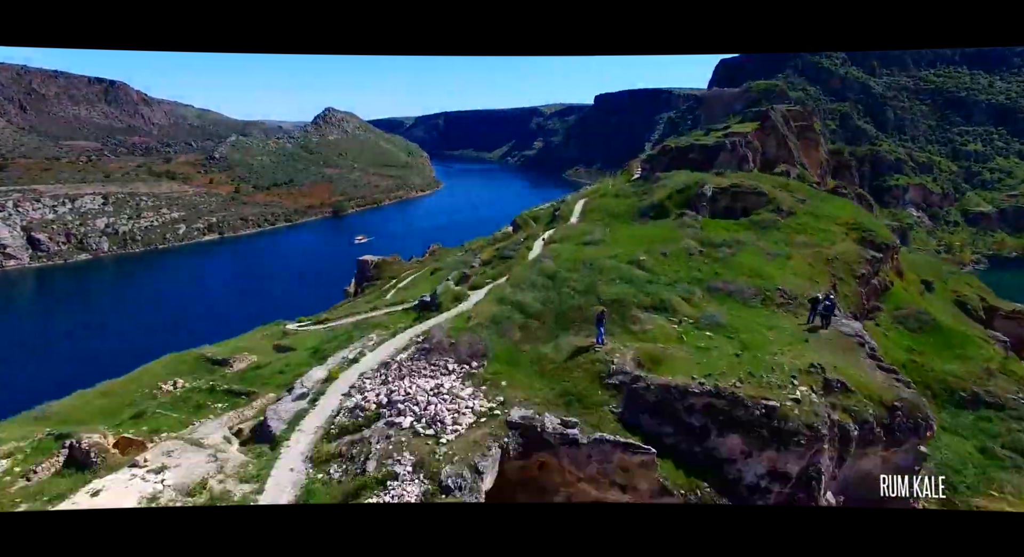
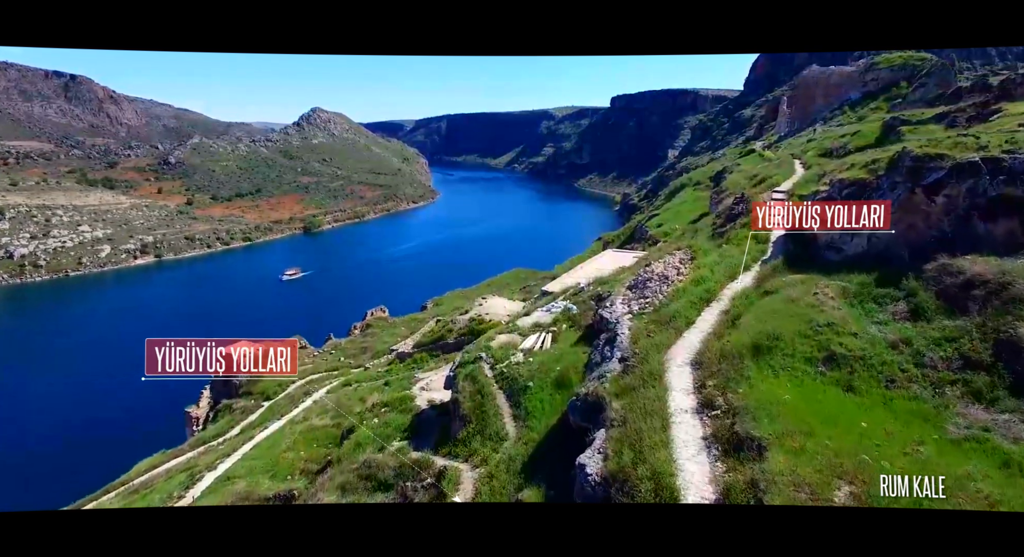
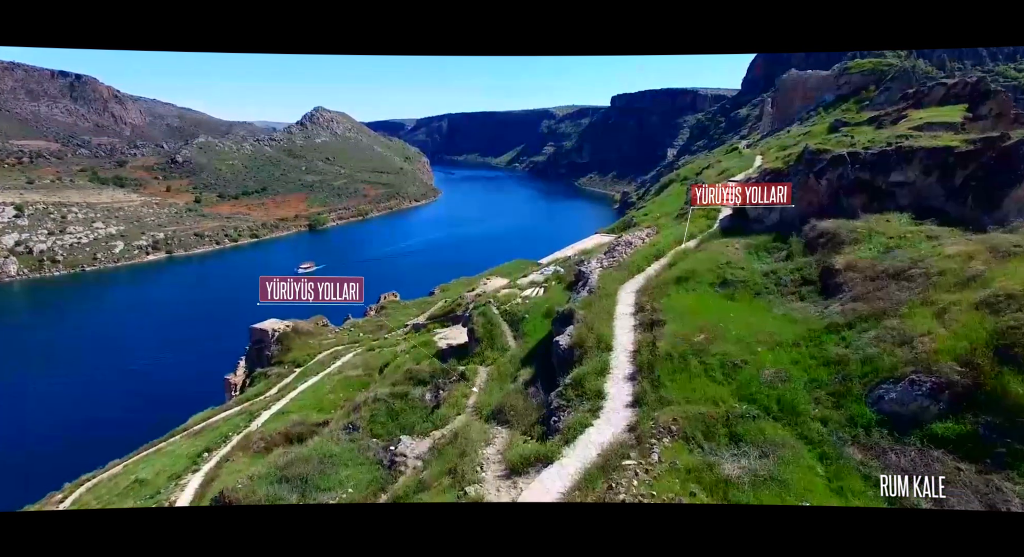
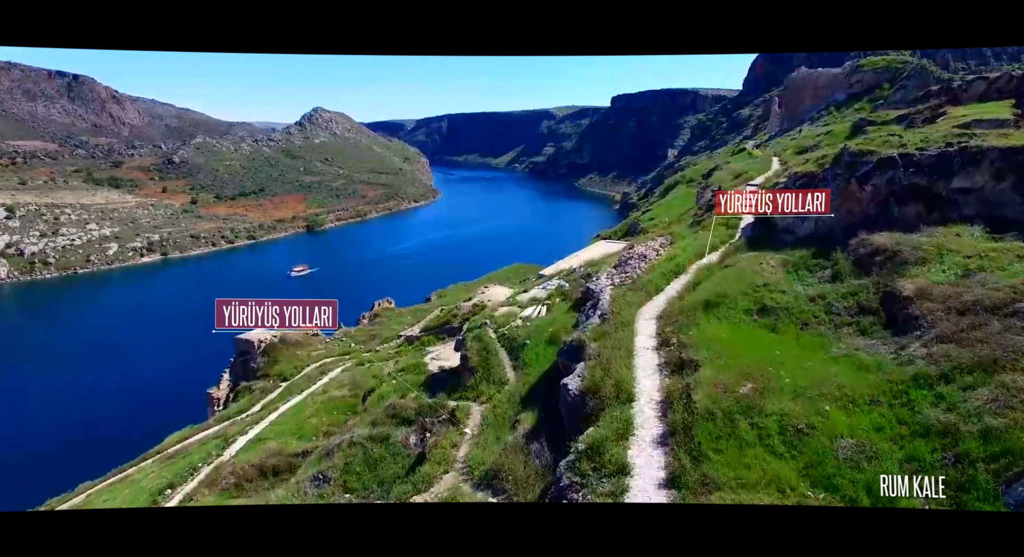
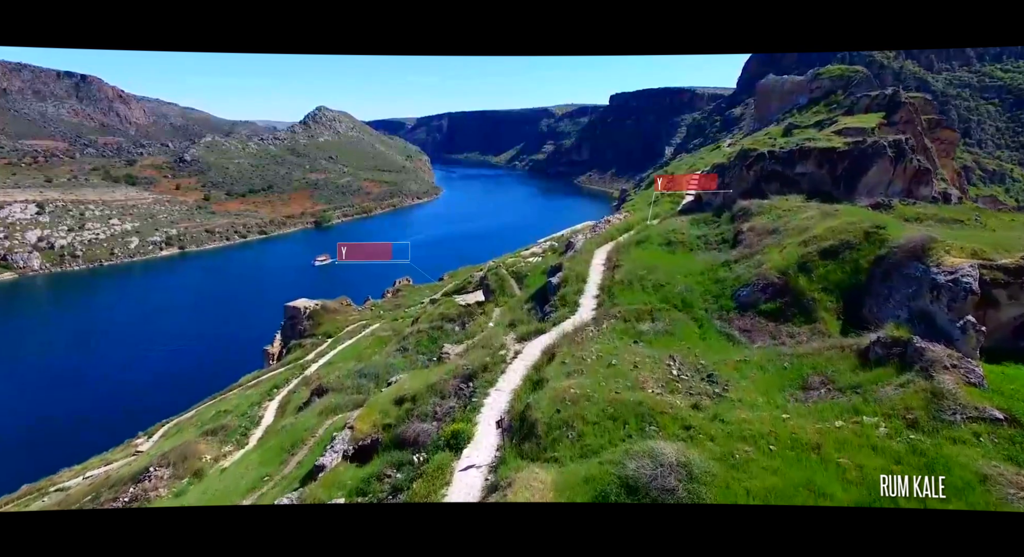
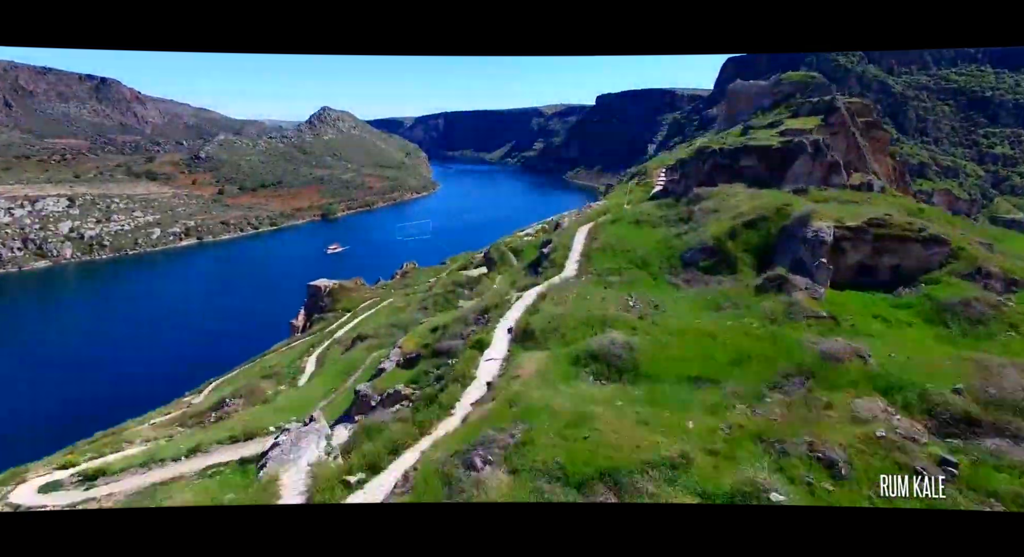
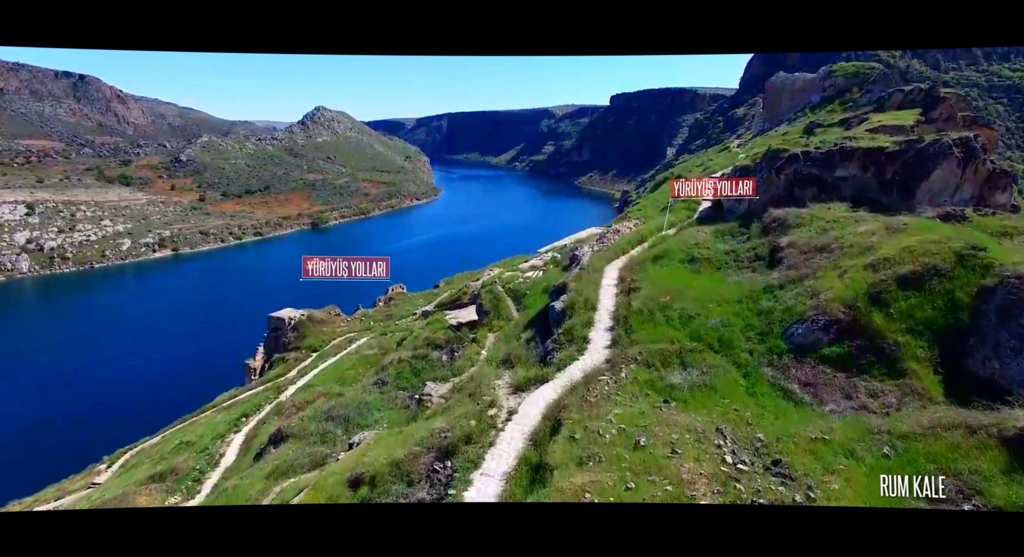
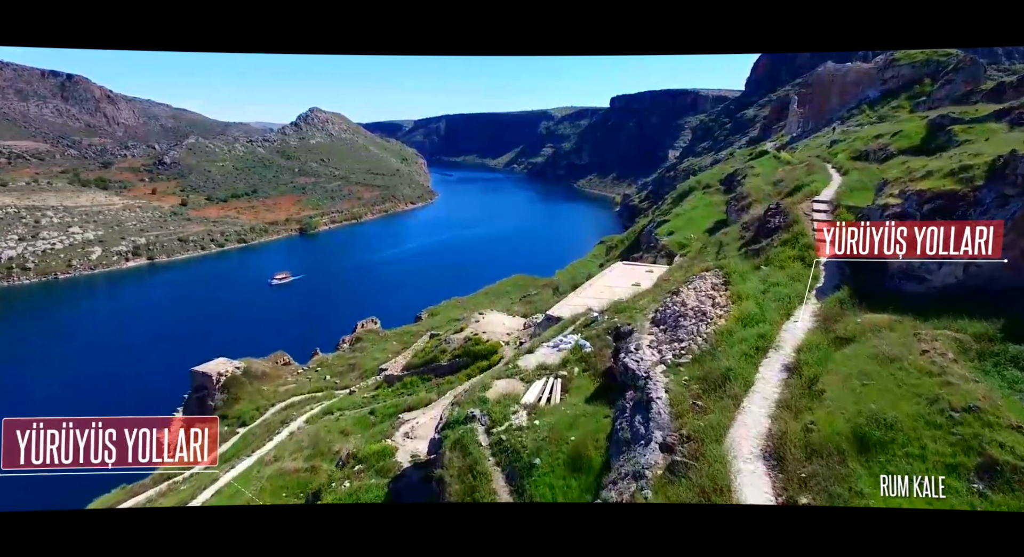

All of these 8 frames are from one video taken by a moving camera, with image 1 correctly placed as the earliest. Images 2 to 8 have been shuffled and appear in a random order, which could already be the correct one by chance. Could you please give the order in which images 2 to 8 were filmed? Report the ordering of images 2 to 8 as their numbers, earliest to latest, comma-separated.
6, 5, 7, 3, 4, 2, 8
